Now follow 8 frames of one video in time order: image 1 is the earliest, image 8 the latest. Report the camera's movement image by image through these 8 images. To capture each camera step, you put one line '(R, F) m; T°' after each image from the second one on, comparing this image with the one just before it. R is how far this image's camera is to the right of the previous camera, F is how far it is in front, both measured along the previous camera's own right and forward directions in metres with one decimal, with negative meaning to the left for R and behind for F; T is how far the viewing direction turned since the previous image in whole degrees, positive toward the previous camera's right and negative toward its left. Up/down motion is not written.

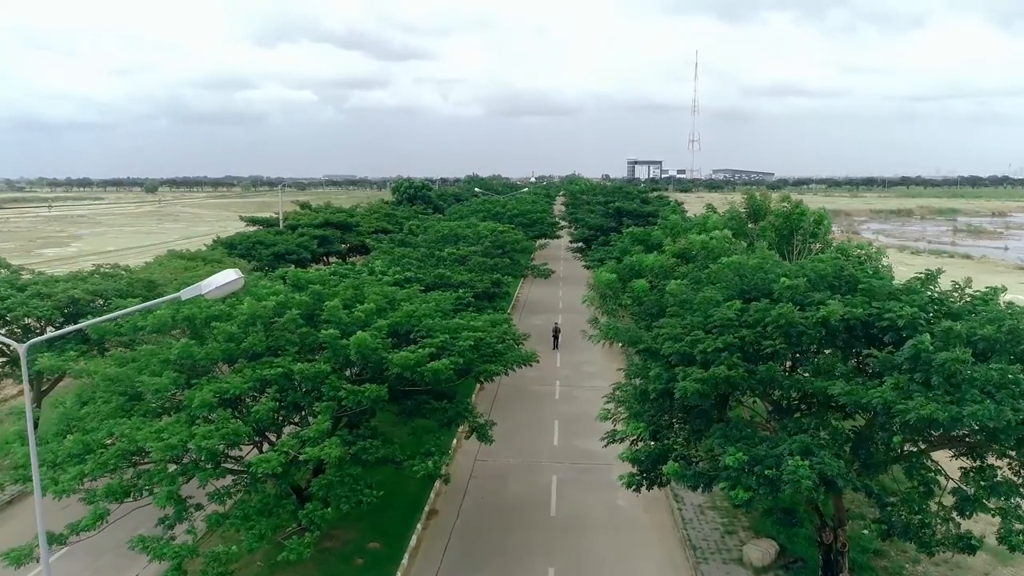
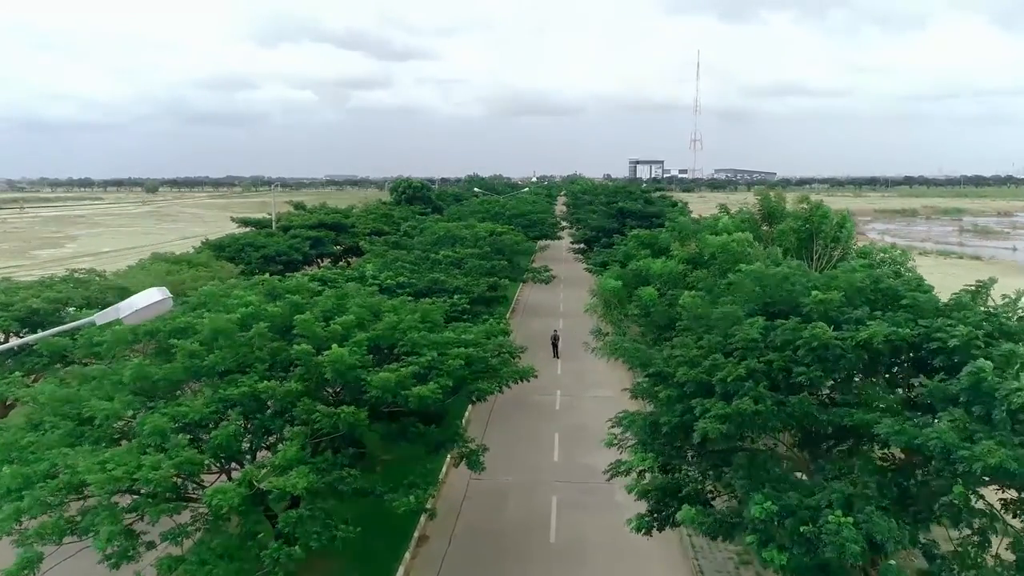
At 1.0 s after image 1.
(+0.1, +1.4) m; 0°
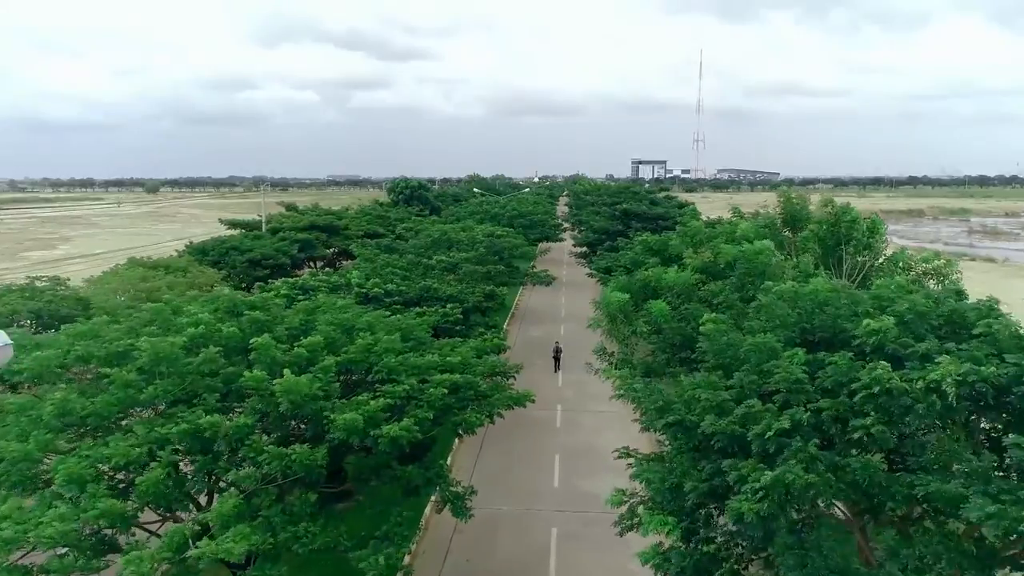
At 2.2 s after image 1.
(+0.2, +1.9) m; 0°
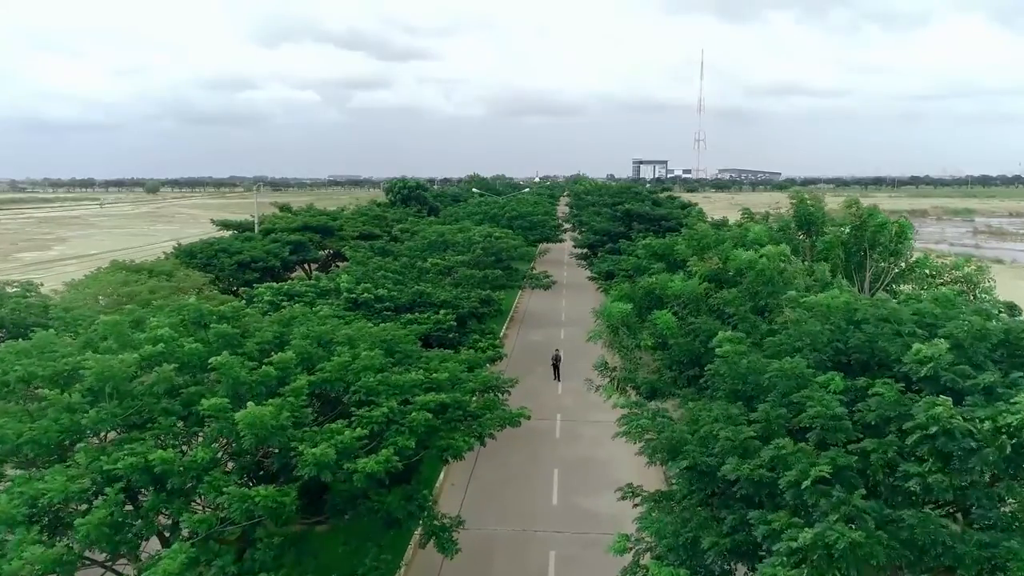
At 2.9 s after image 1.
(+0.1, +1.2) m; 0°
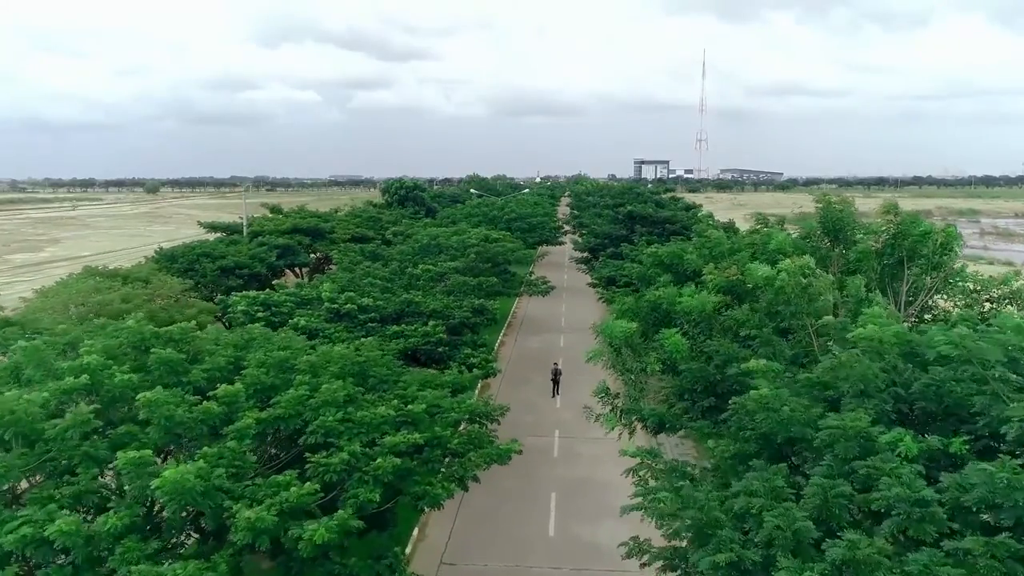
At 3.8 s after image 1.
(+0.2, +1.6) m; 0°
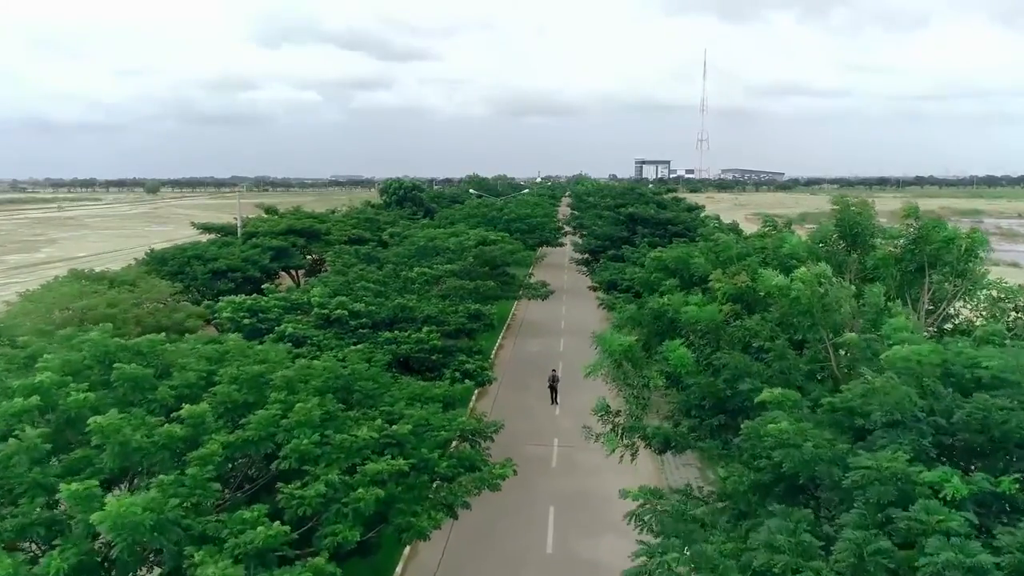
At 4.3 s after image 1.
(+0.1, +0.8) m; 0°
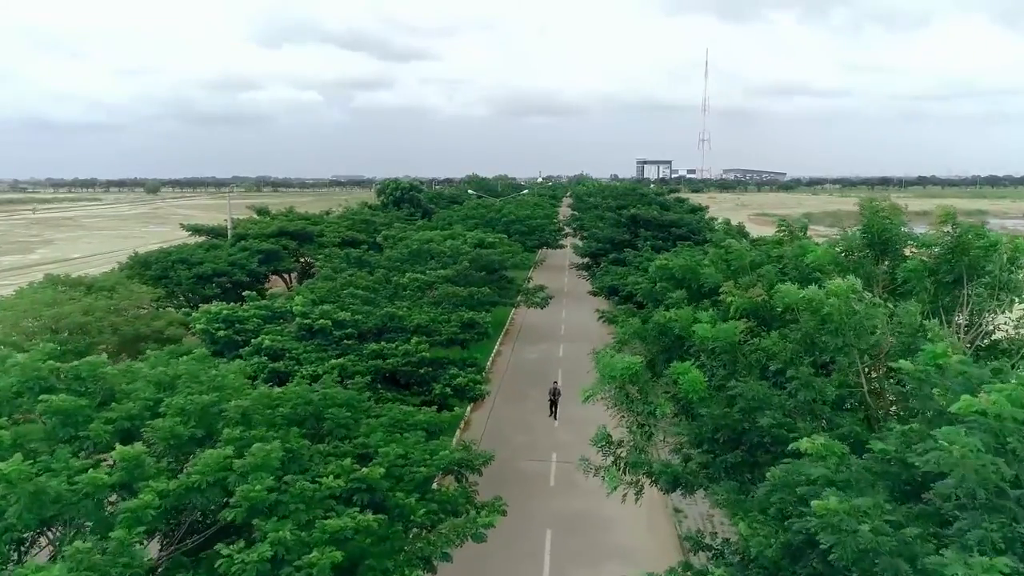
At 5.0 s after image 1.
(+0.1, +1.3) m; 0°
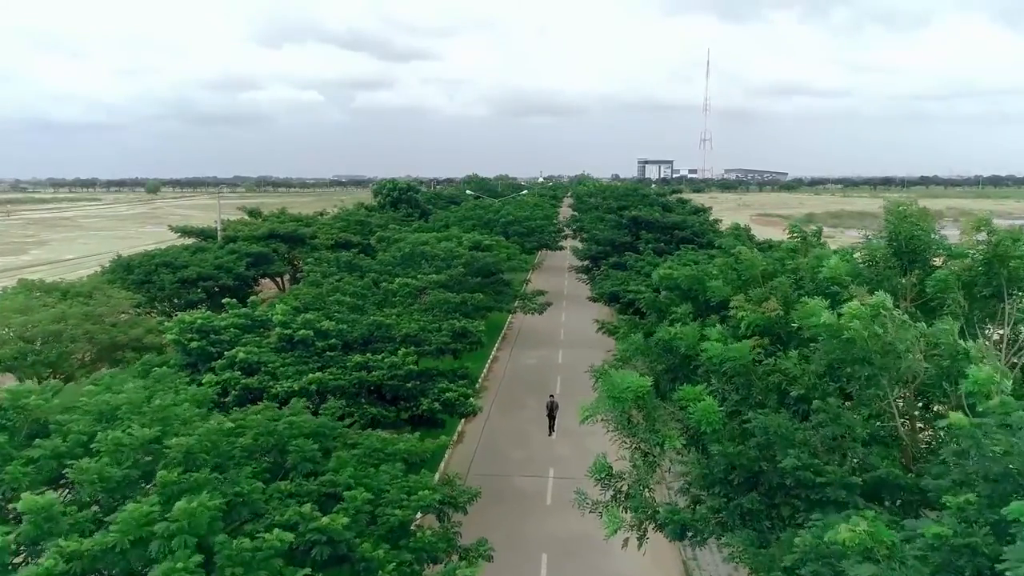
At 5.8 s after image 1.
(+0.1, +1.2) m; 0°
